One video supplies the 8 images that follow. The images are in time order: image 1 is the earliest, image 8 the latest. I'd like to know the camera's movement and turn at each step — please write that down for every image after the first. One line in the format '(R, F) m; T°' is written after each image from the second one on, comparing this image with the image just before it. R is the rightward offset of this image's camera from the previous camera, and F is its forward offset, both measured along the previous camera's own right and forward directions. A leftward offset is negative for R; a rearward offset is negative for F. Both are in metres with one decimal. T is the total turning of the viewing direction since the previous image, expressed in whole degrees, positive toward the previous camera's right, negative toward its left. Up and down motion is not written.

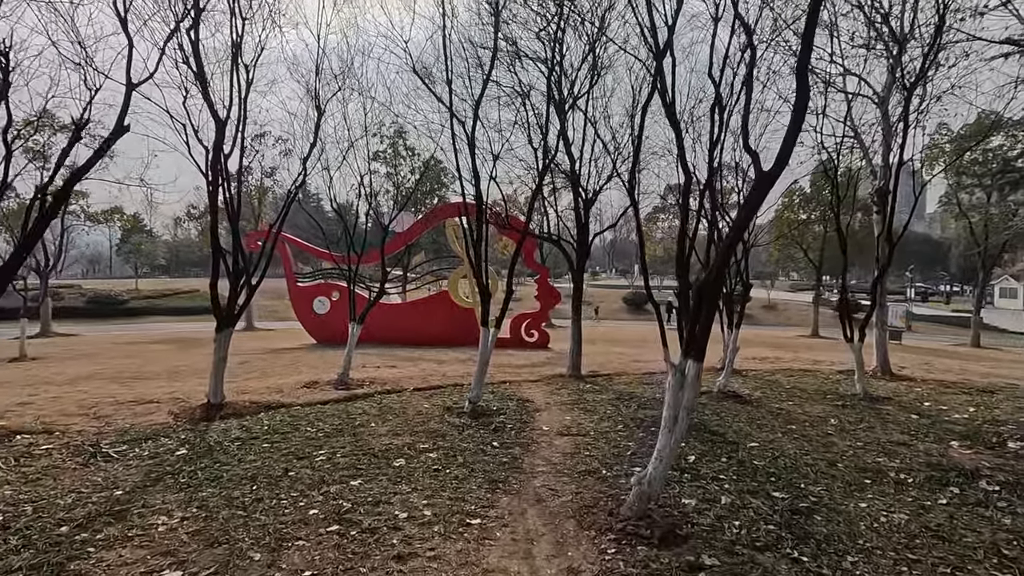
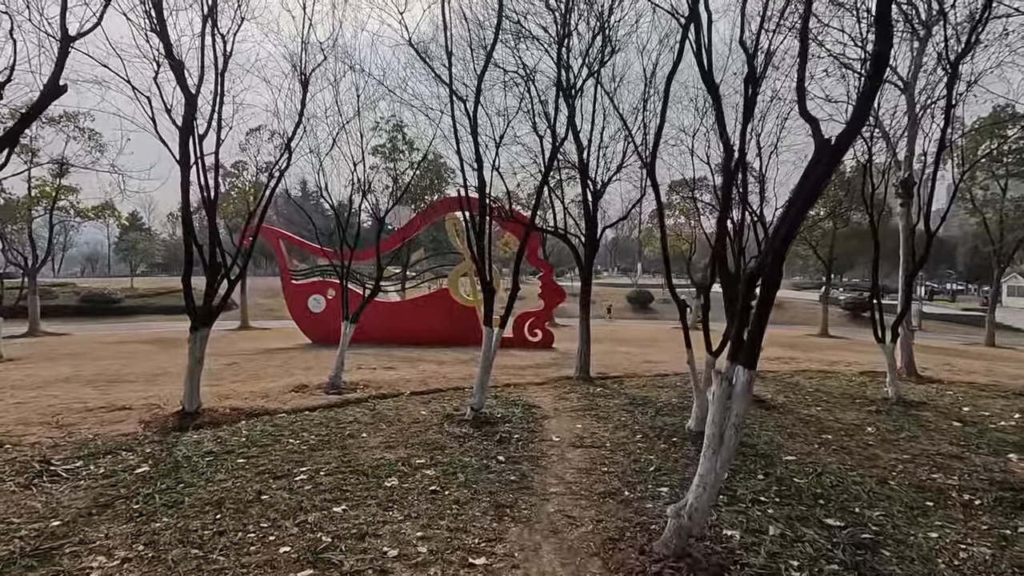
(-0.1, +0.6) m; 0°
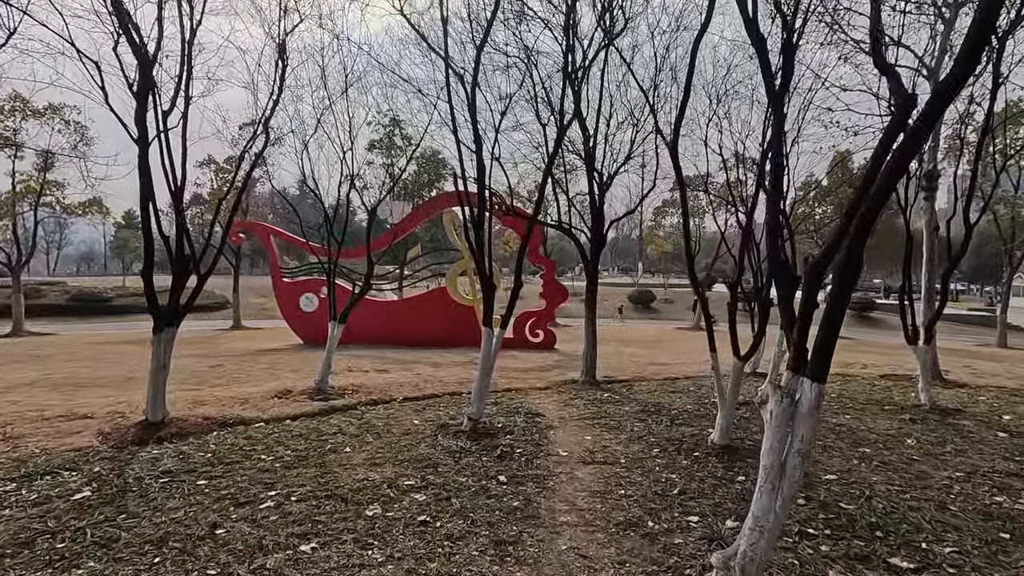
(0.0, +0.6) m; 0°
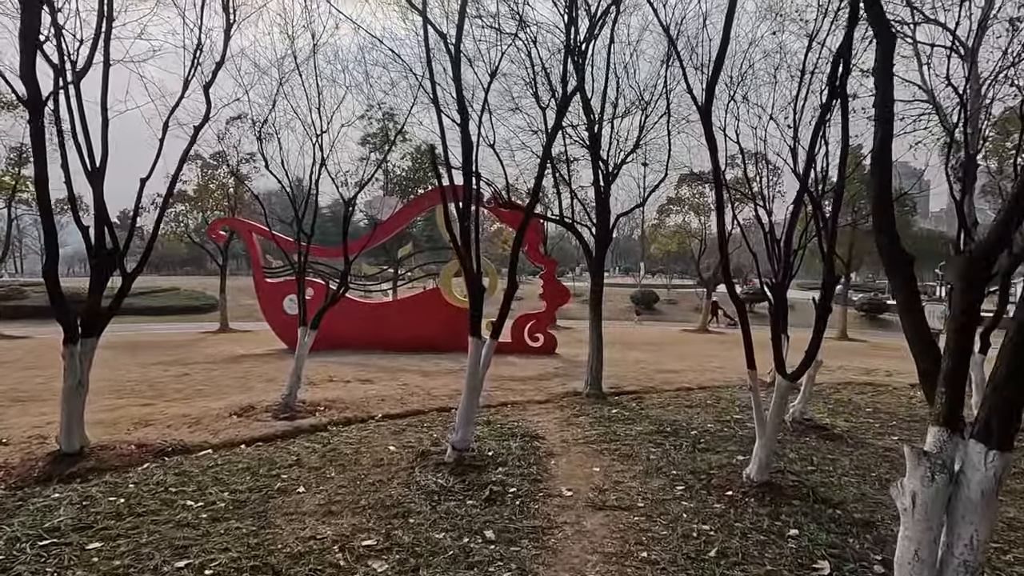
(+0.1, +0.9) m; 0°
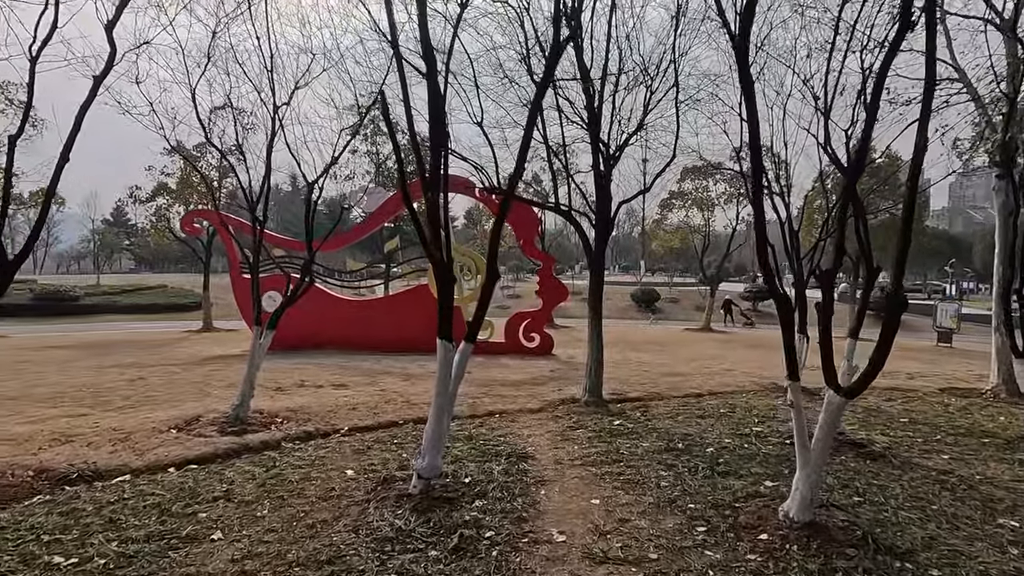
(+0.1, +0.9) m; 0°
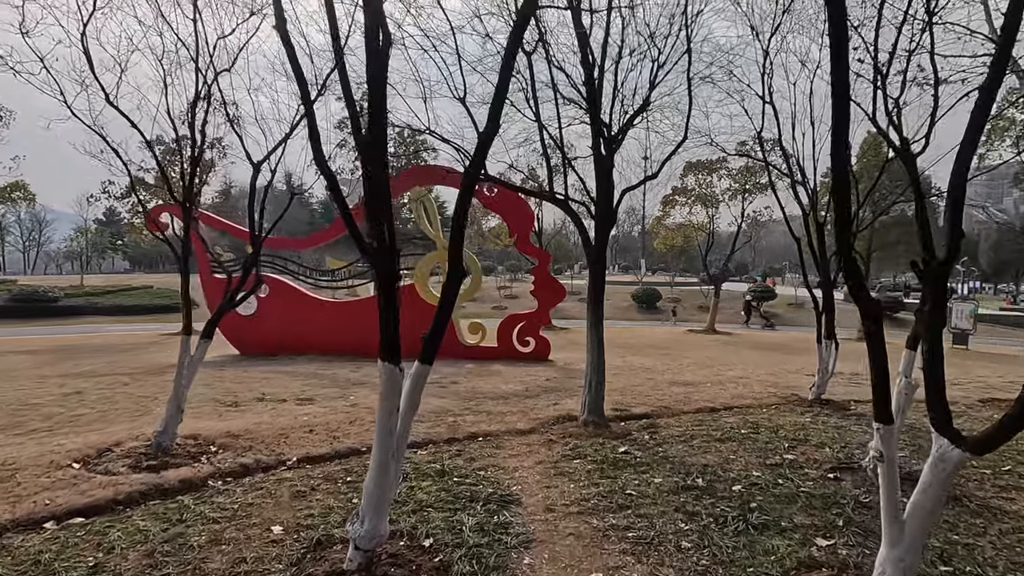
(+0.1, +1.0) m; 0°
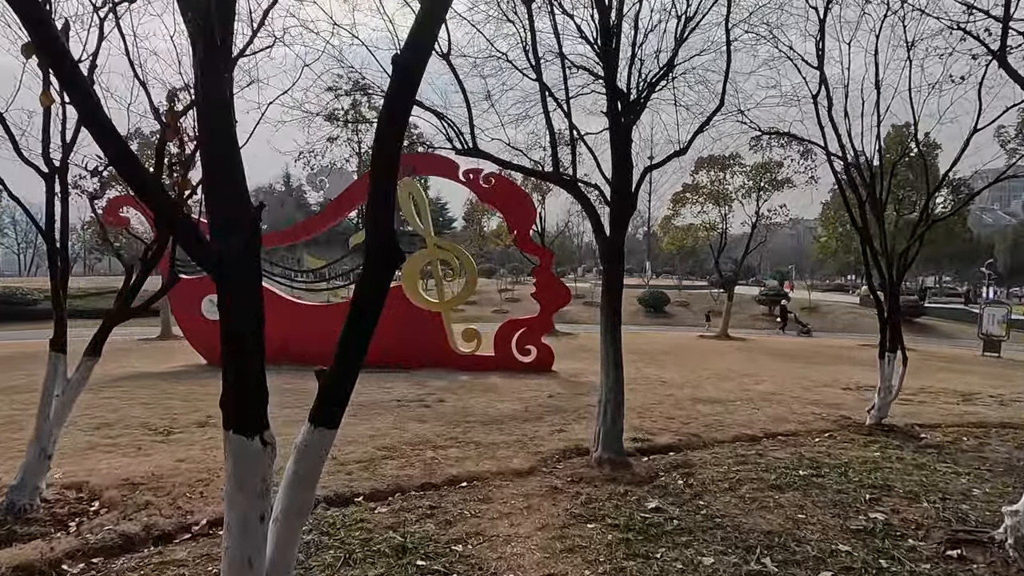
(+0.1, +1.3) m; 0°
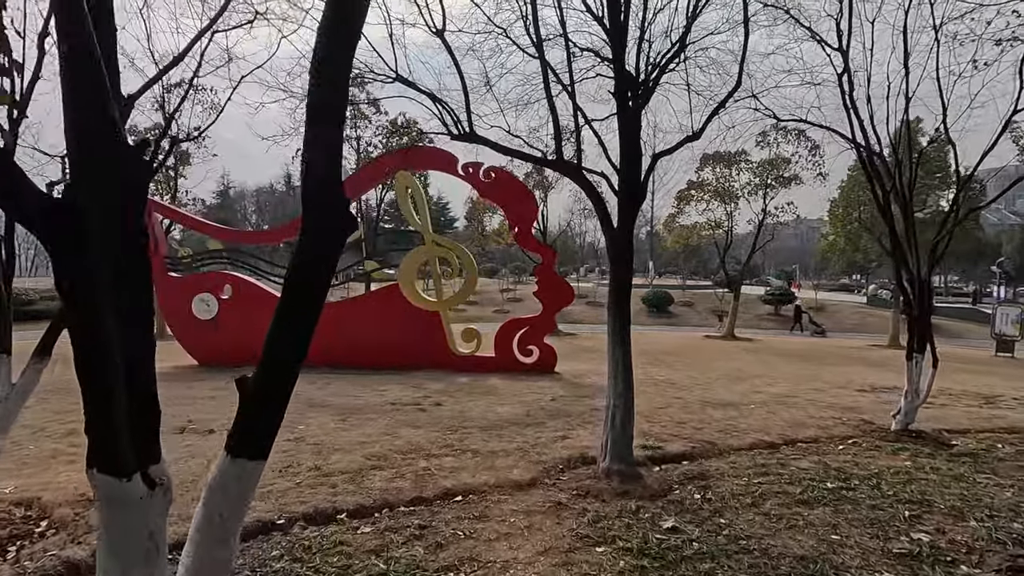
(0.0, +0.4) m; 0°
